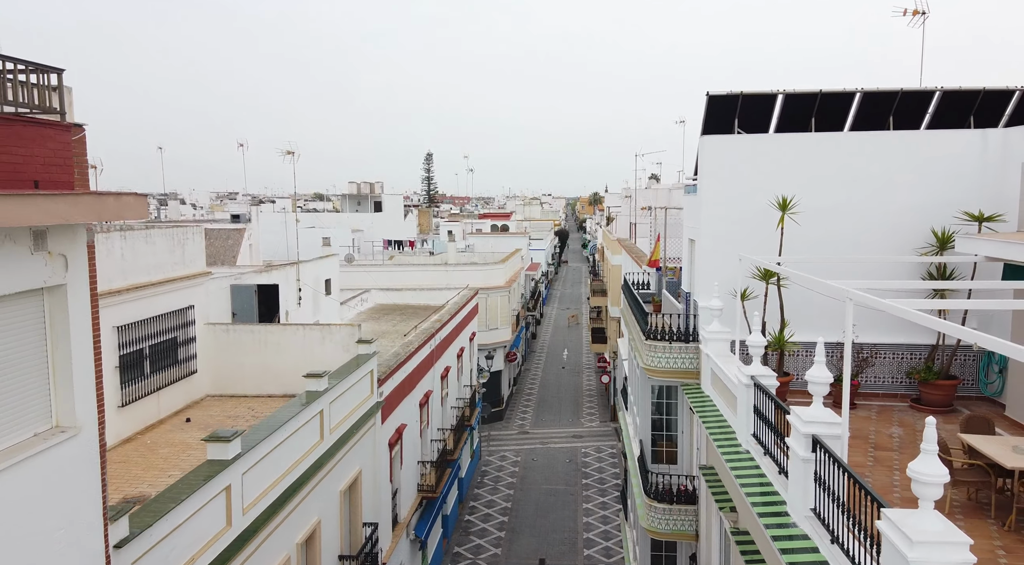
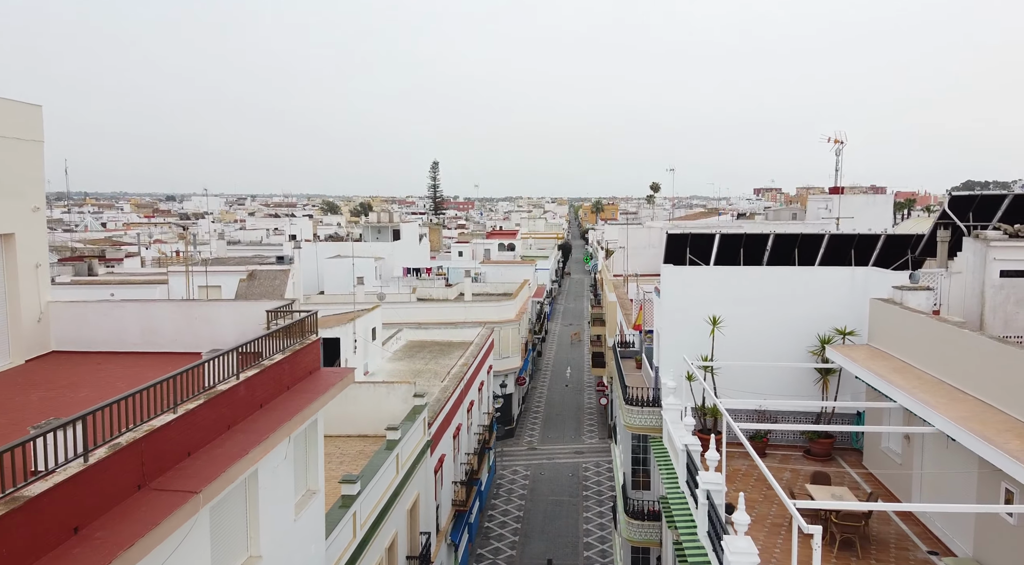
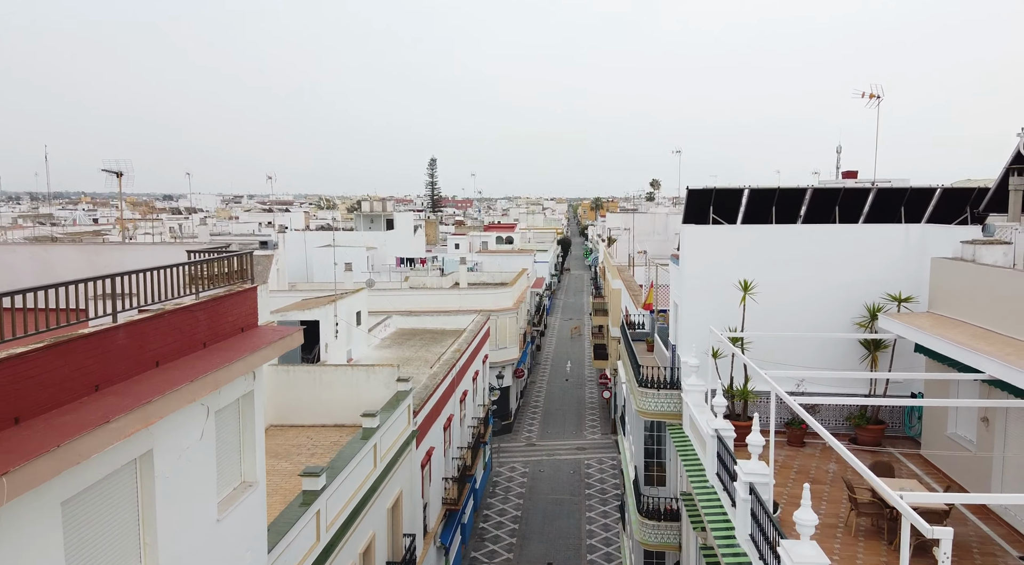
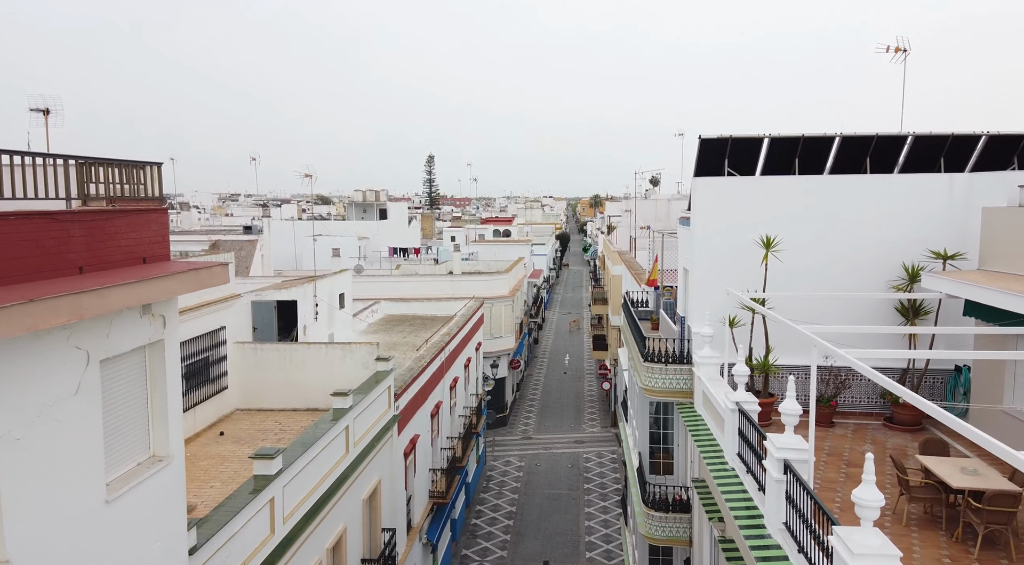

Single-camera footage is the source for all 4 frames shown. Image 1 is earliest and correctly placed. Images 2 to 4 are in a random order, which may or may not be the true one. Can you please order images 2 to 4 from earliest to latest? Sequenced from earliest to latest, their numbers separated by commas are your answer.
4, 3, 2
